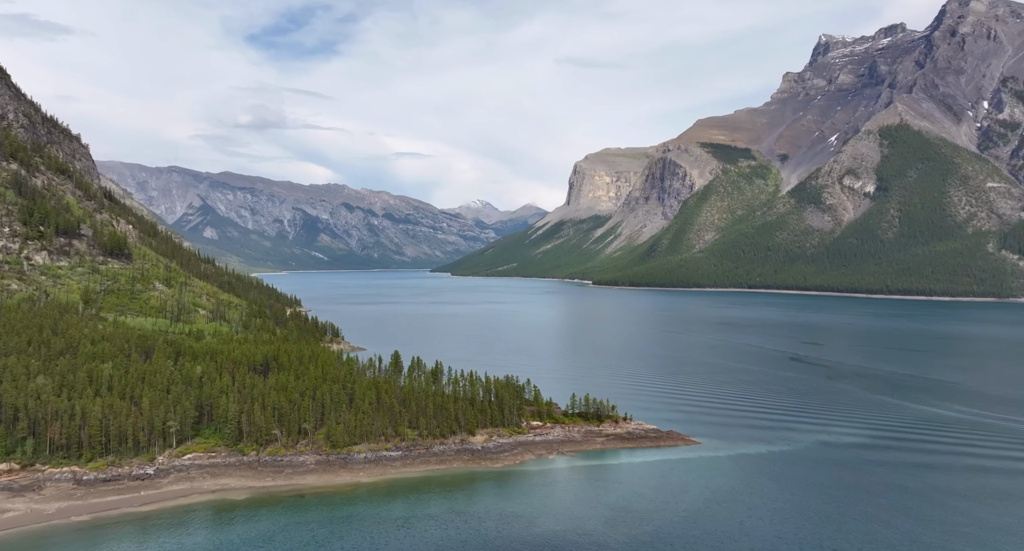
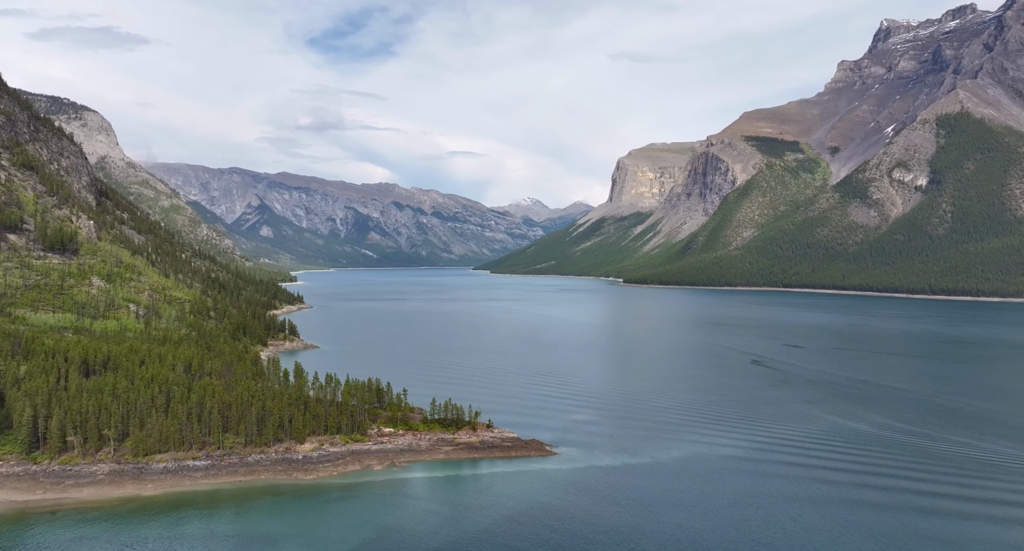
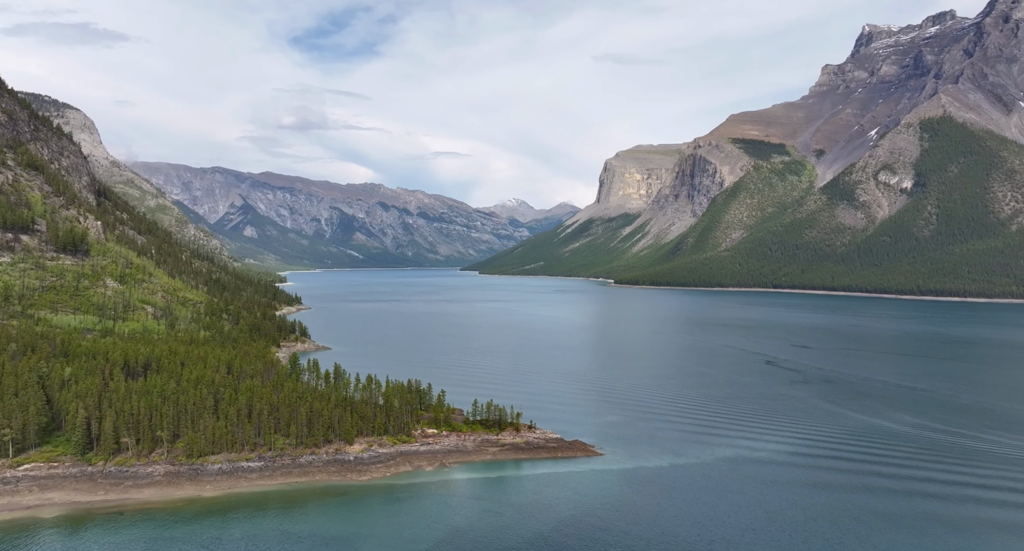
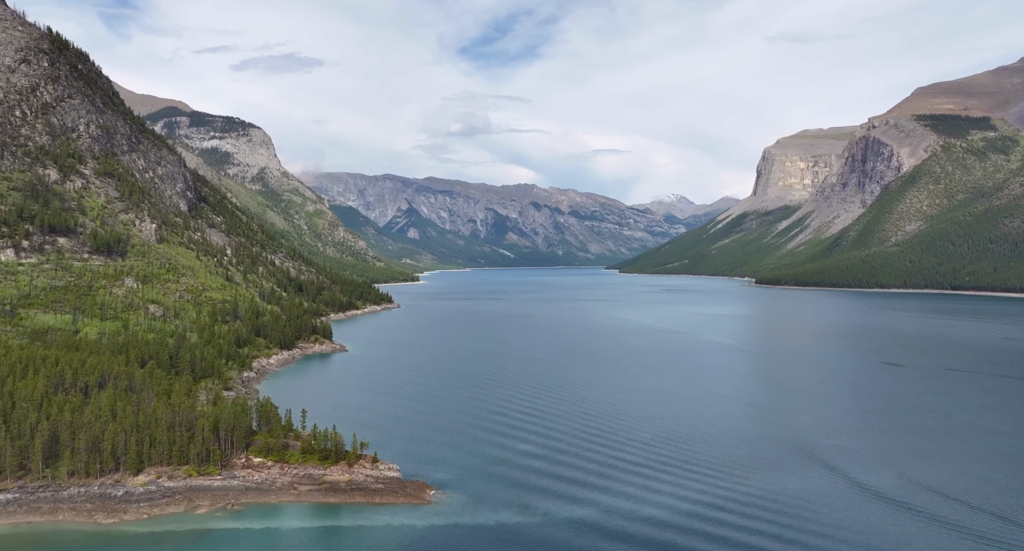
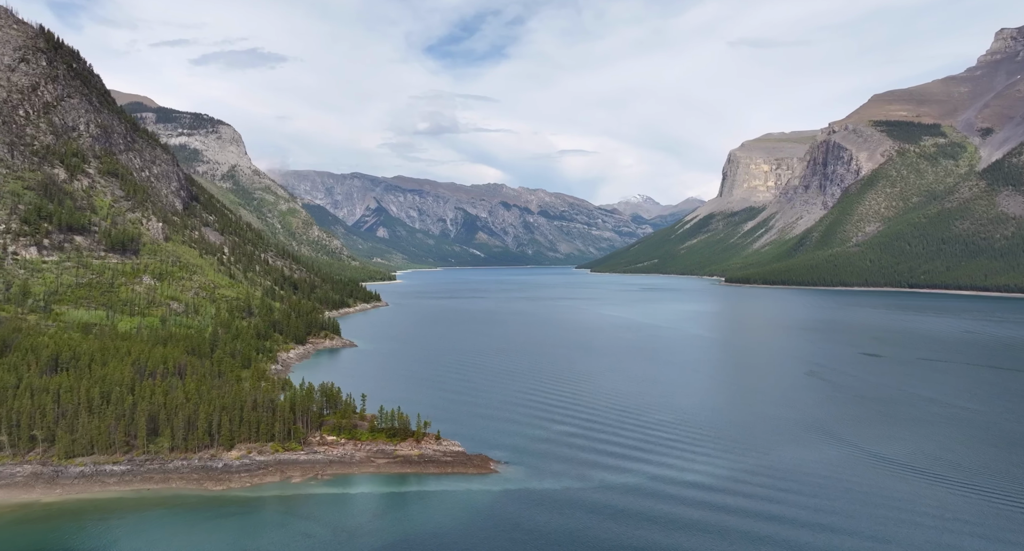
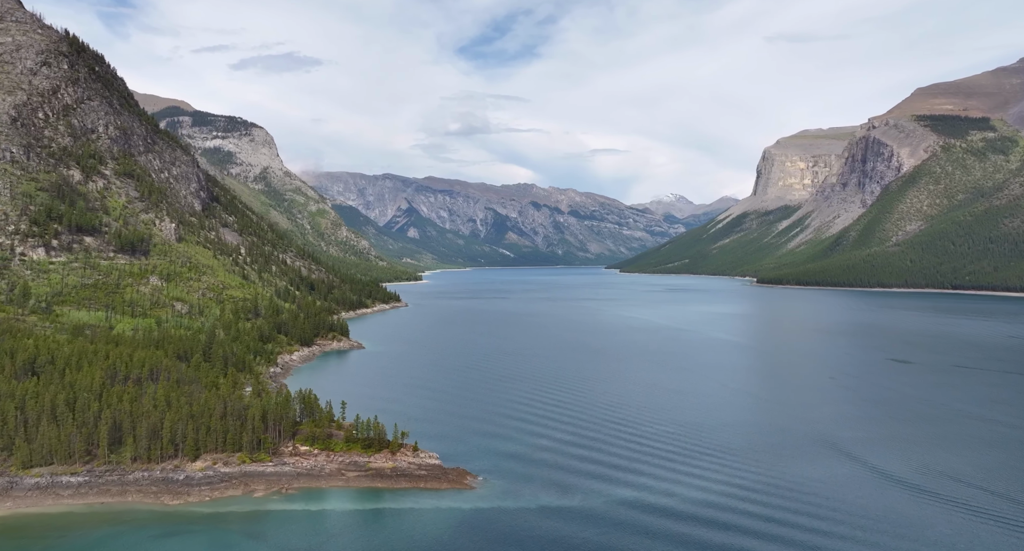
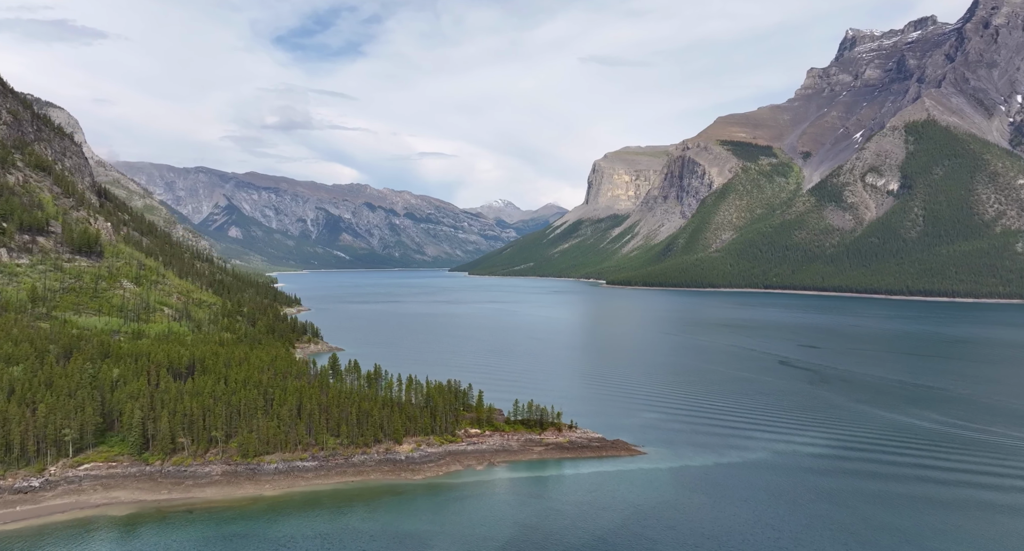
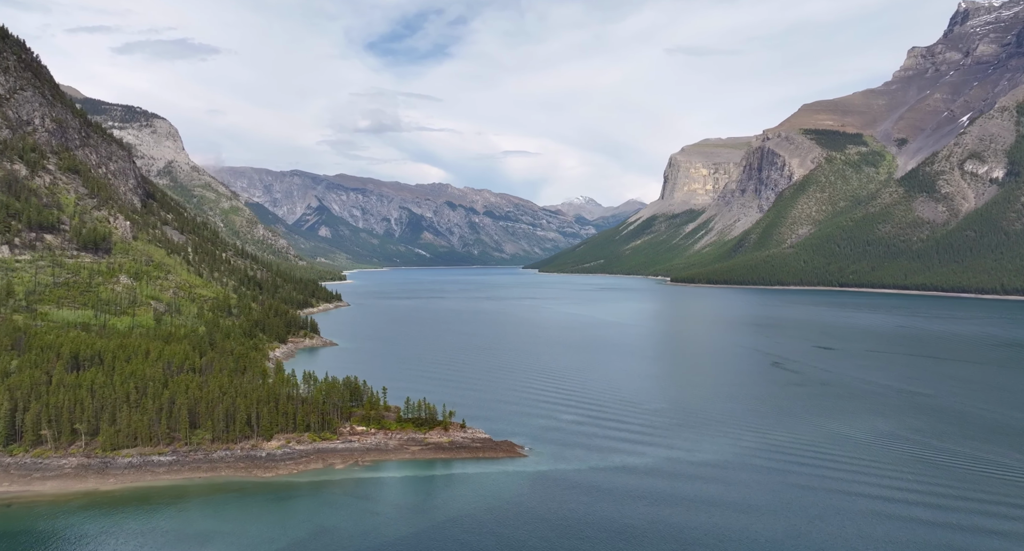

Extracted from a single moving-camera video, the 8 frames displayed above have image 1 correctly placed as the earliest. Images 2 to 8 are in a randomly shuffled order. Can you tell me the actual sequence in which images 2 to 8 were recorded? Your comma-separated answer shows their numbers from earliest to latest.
7, 3, 2, 8, 5, 6, 4
